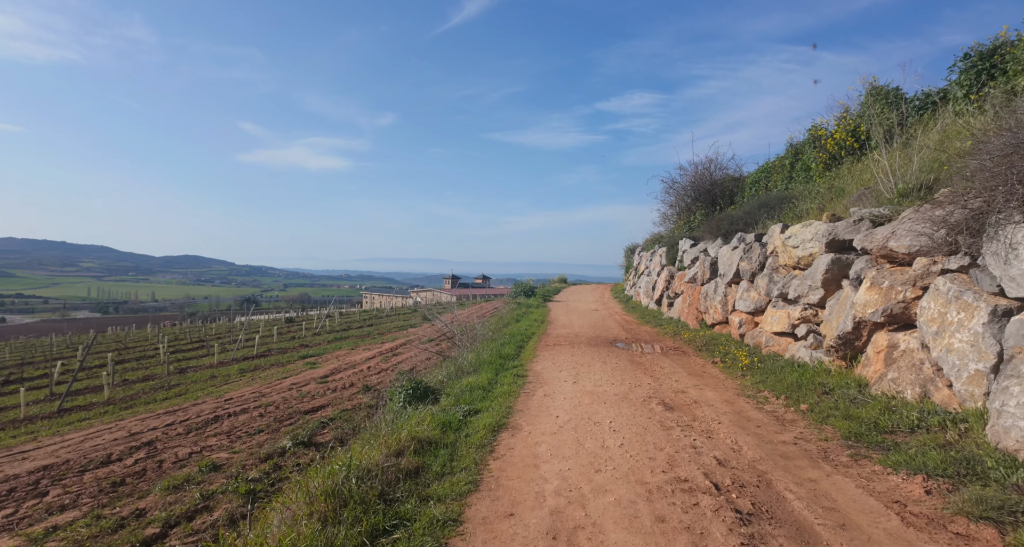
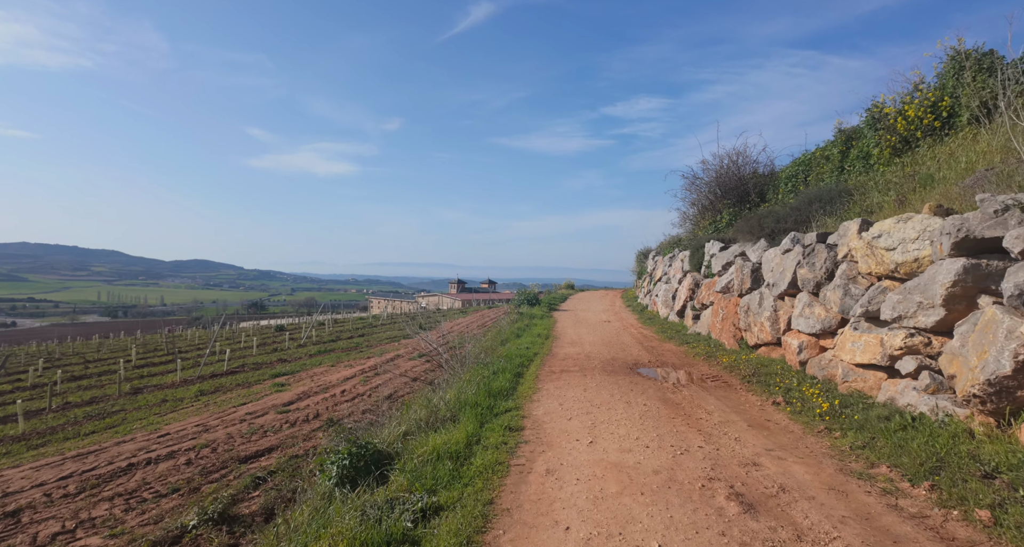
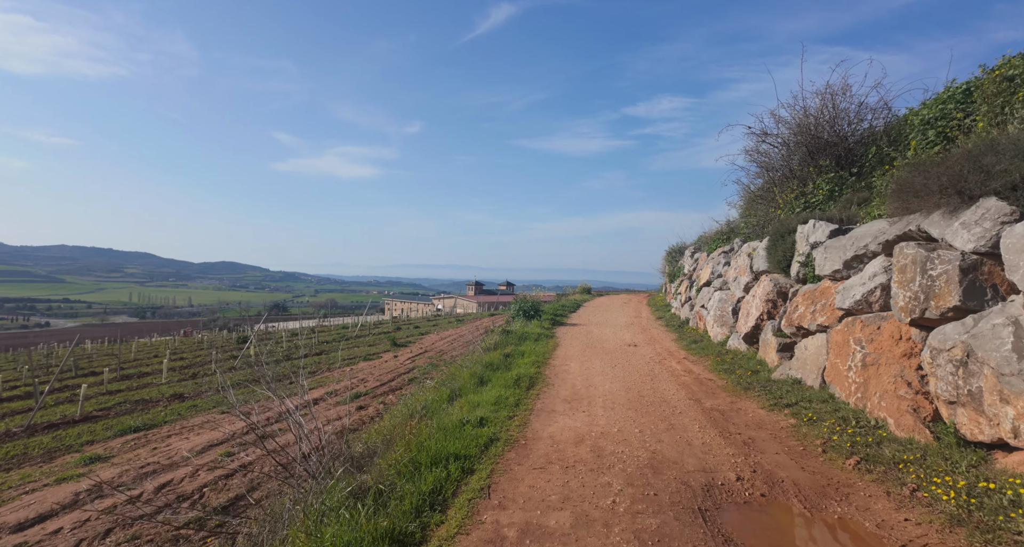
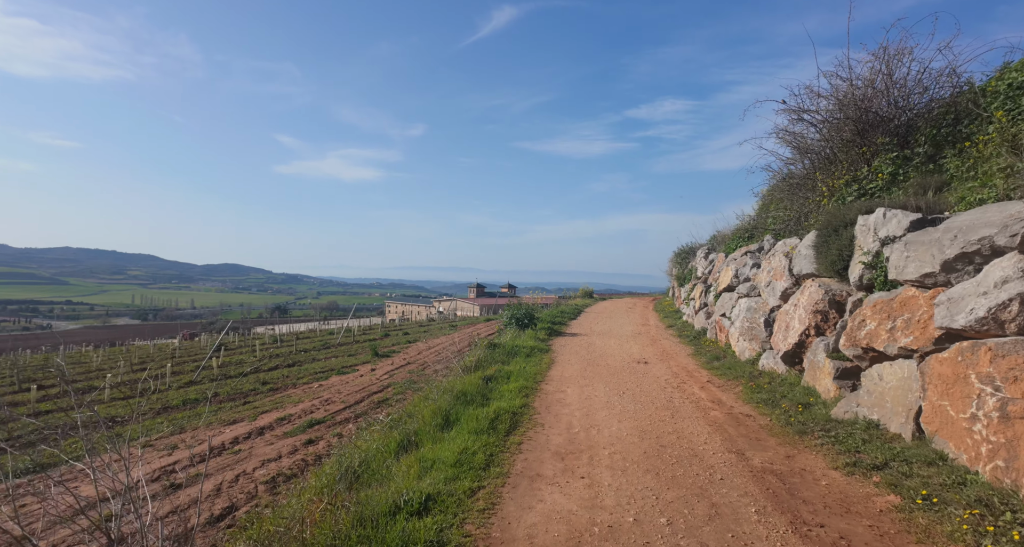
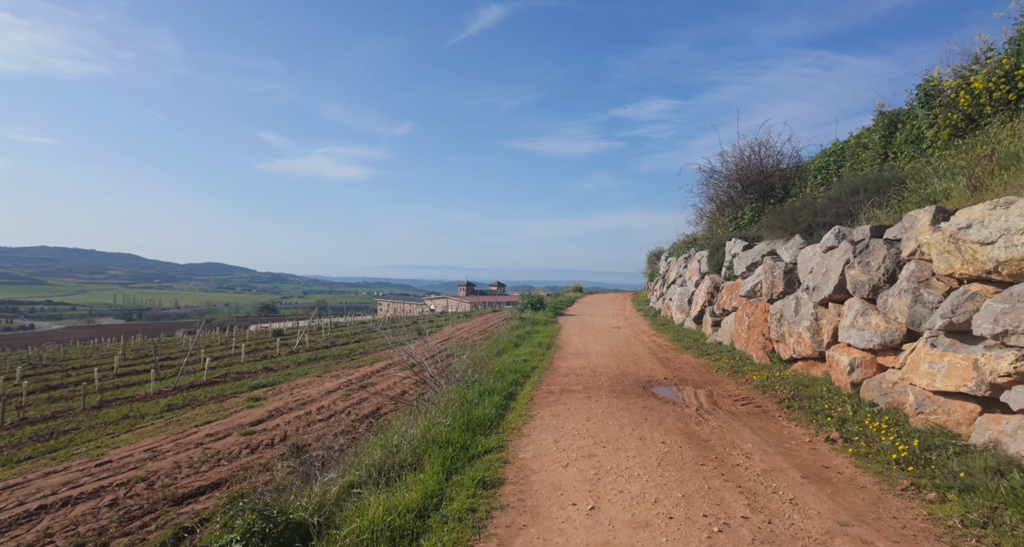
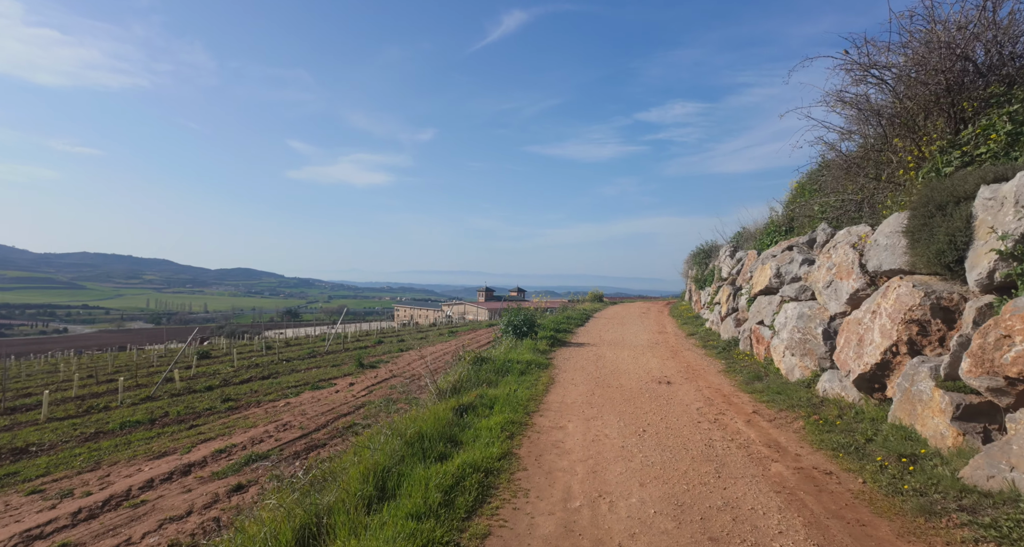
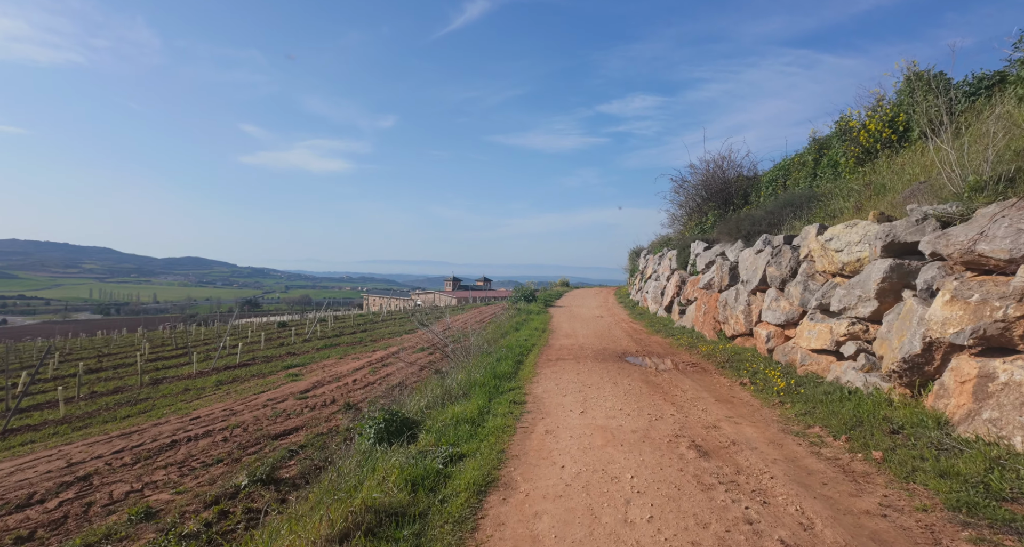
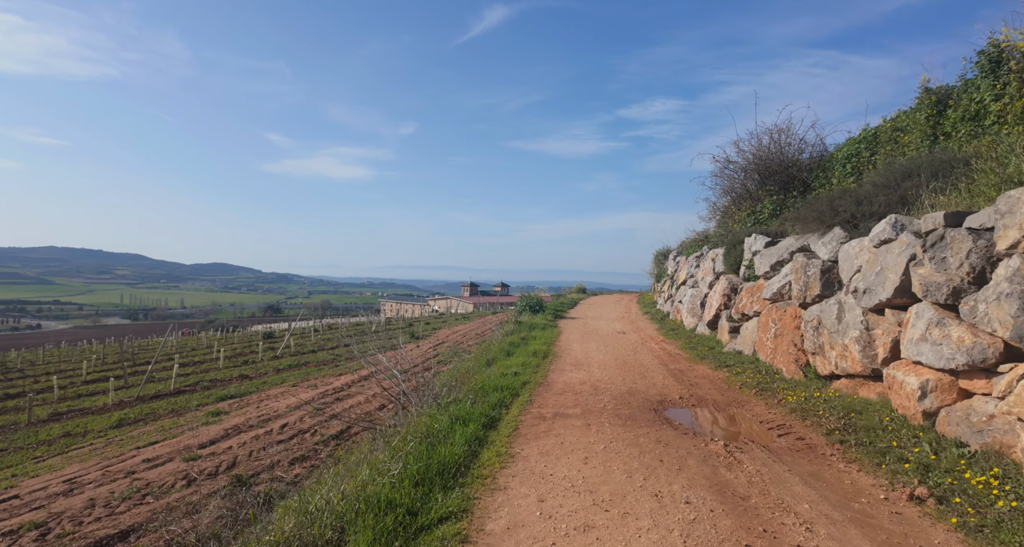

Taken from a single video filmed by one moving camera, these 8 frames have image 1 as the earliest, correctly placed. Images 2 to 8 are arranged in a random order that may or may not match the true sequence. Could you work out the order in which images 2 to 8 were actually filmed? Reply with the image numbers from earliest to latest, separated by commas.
7, 2, 5, 8, 3, 4, 6
